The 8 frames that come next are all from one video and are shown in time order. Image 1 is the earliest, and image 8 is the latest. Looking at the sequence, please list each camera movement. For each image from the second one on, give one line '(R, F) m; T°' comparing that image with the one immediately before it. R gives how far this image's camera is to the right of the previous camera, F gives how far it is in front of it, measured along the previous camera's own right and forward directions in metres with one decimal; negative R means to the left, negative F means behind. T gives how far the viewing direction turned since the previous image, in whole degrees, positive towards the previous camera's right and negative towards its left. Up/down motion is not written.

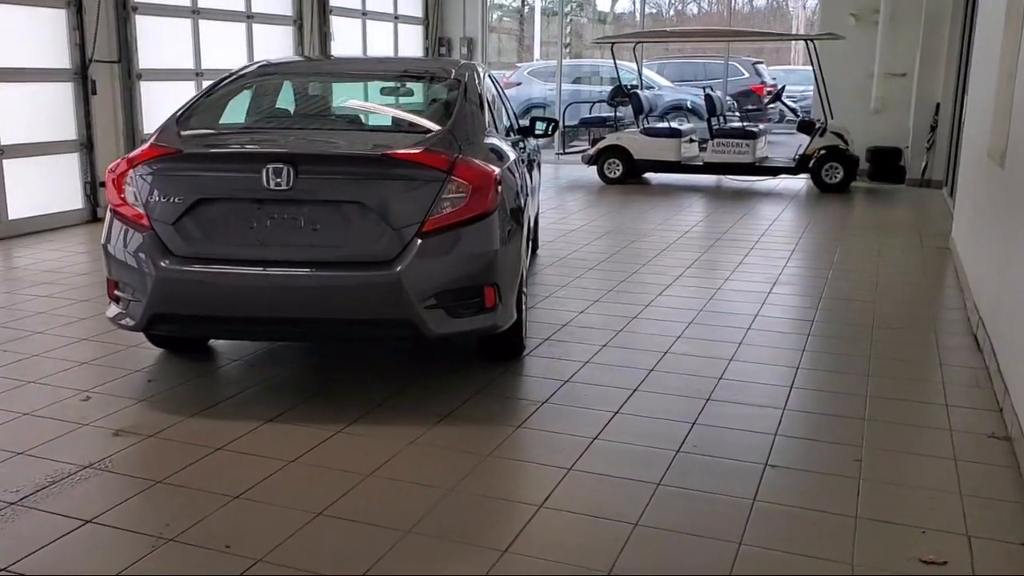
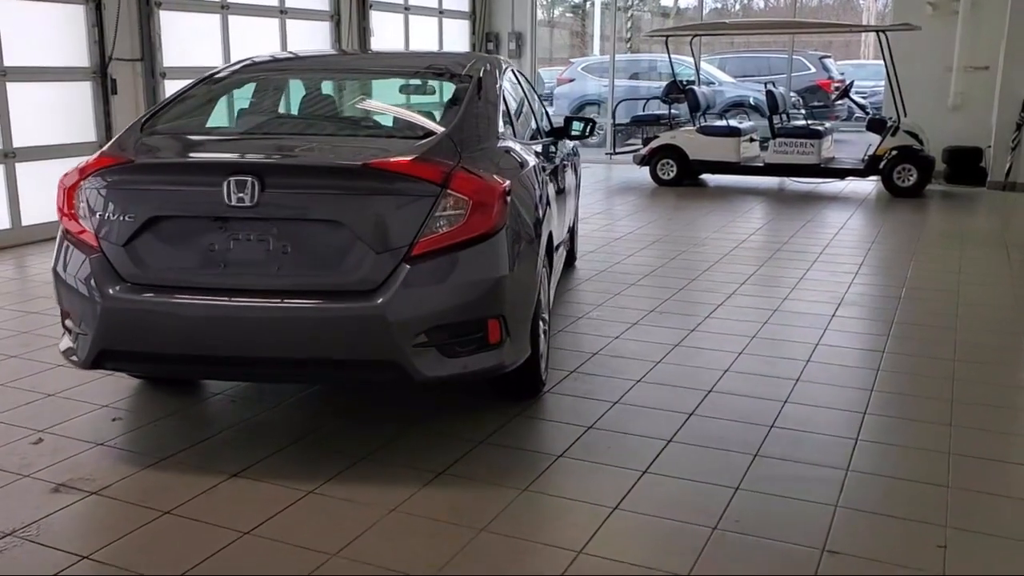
(+0.2, +0.5) m; -4°
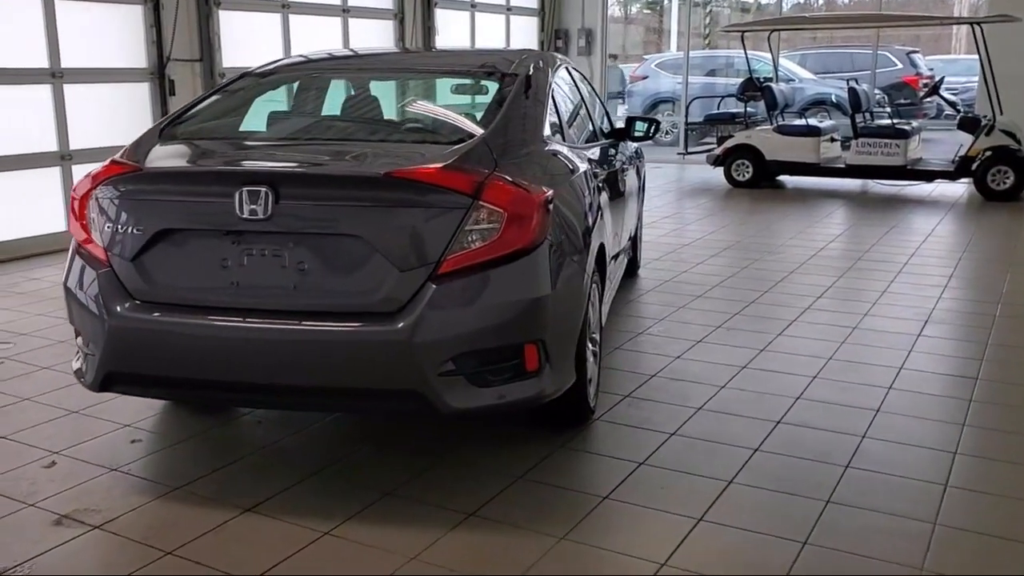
(+0.1, +0.3) m; -4°
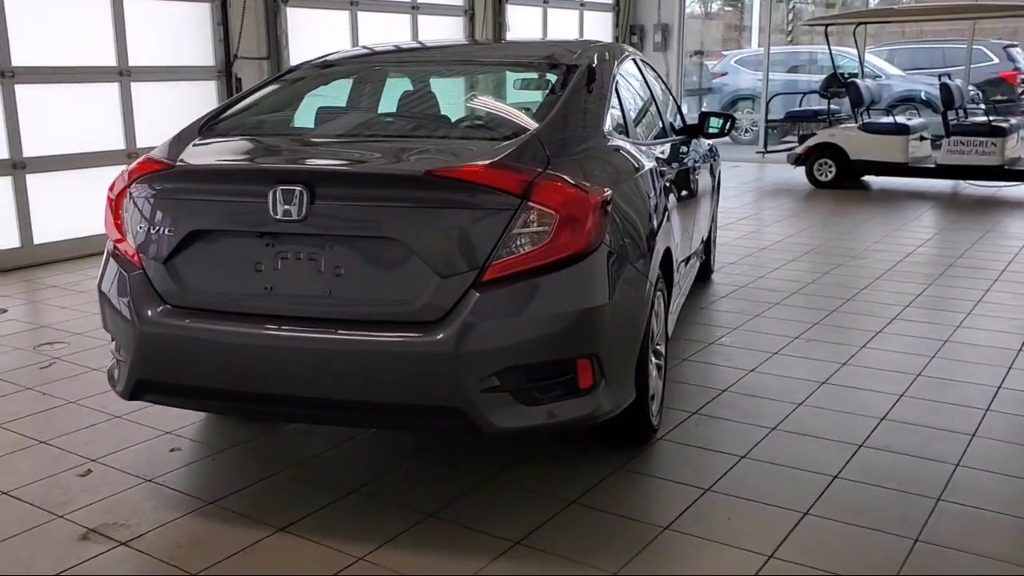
(+0.1, +0.2) m; -4°
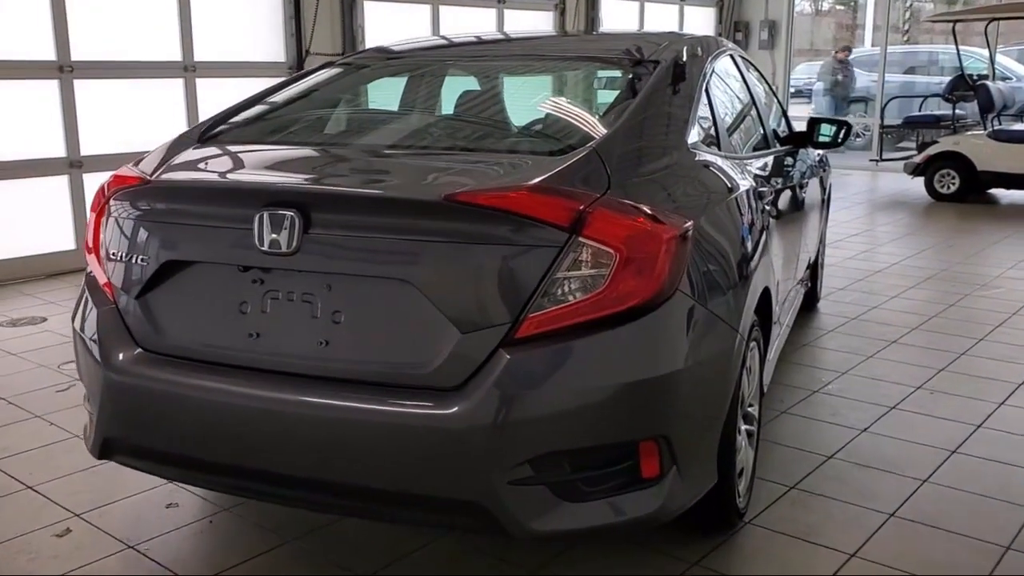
(+0.1, +0.5) m; -6°
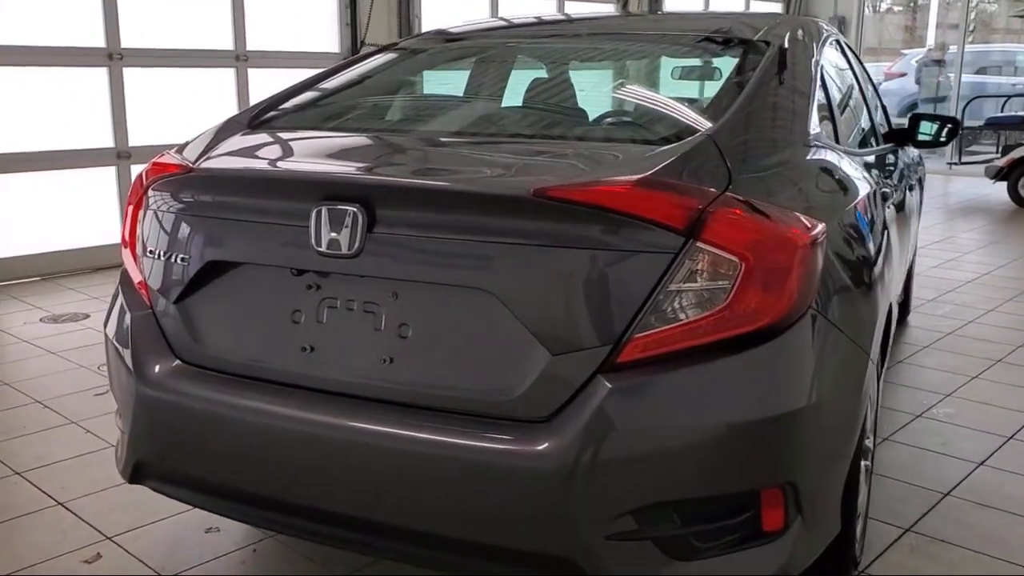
(-0.1, +0.3) m; -3°
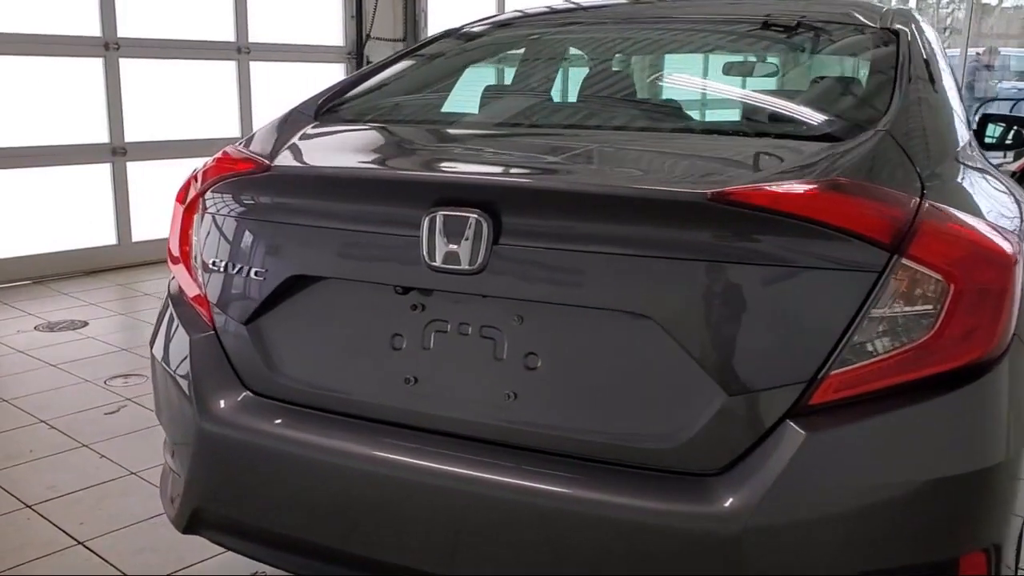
(-0.2, +0.3) m; +2°
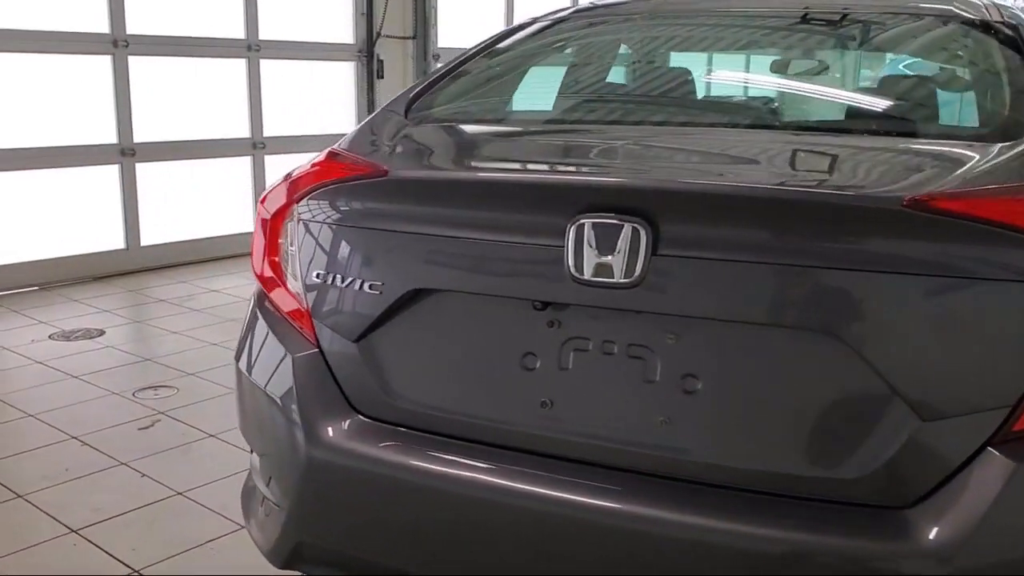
(-0.2, +0.1) m; +1°
